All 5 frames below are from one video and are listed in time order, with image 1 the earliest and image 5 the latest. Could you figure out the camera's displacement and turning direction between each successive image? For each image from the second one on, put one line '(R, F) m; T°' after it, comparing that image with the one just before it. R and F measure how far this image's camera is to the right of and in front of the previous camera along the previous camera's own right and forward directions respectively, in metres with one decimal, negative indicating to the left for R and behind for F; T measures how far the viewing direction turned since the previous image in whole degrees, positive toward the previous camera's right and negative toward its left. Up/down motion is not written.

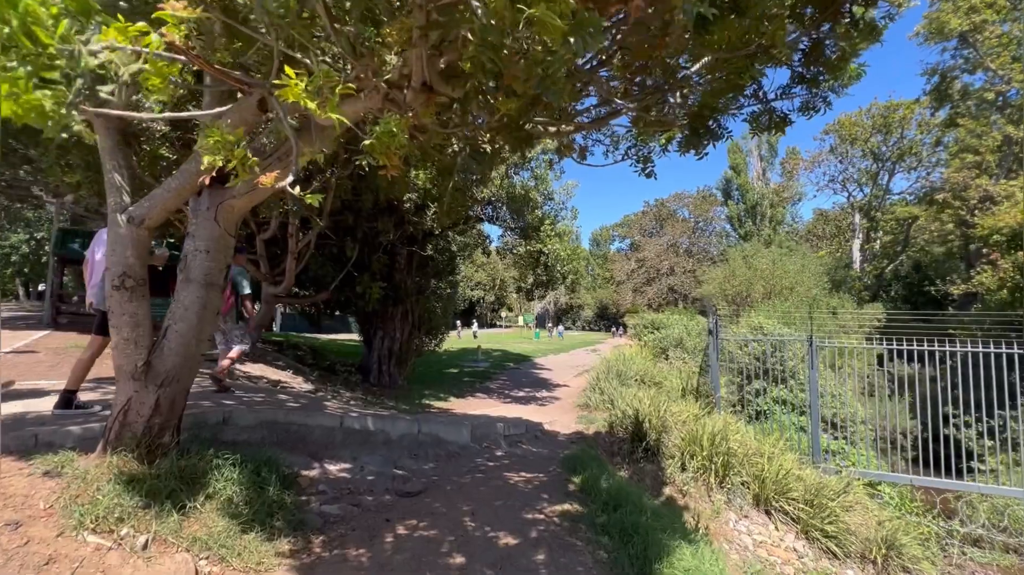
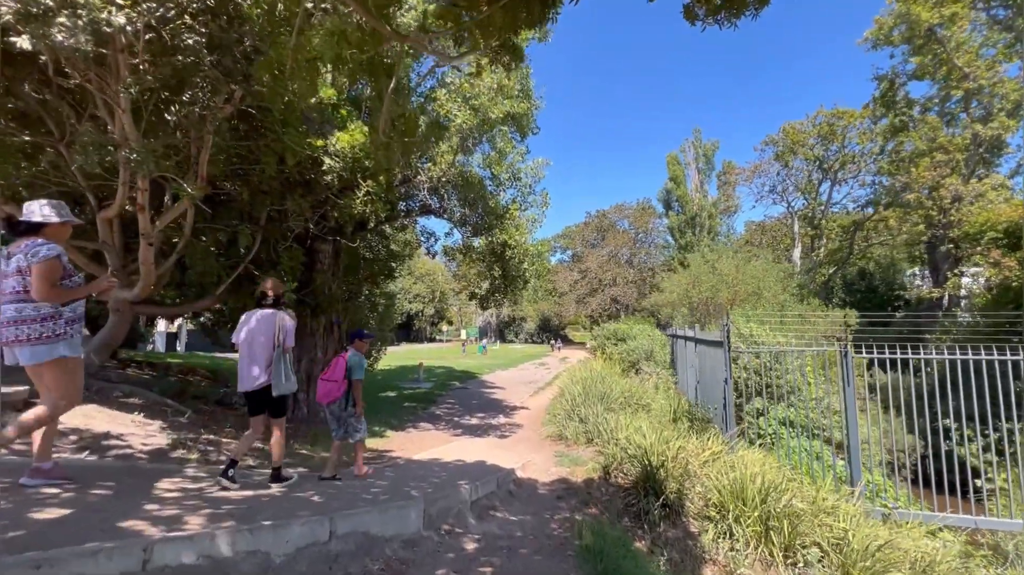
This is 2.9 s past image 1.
(-0.4, +2.5) m; +7°
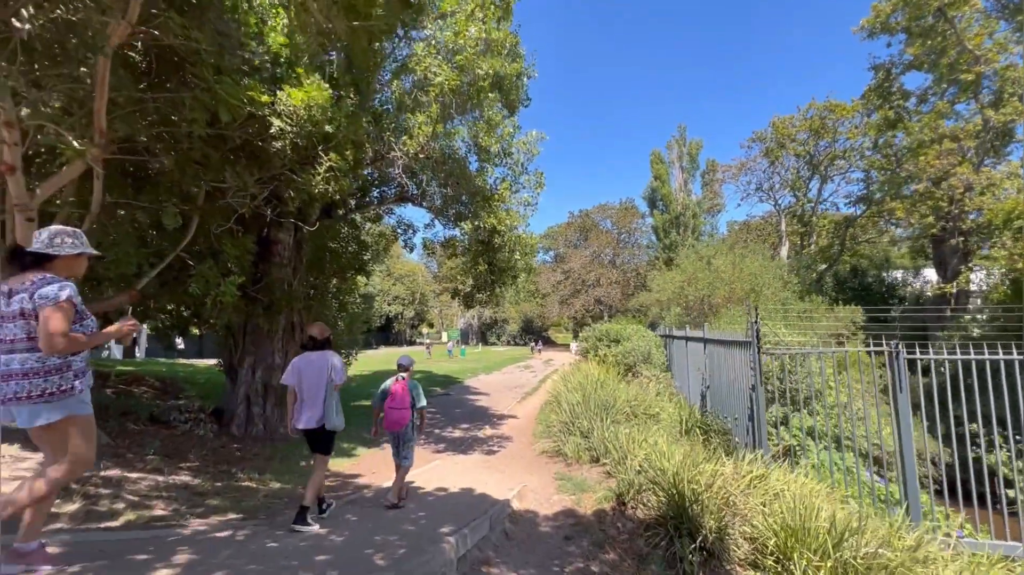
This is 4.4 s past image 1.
(-0.2, +1.4) m; +2°
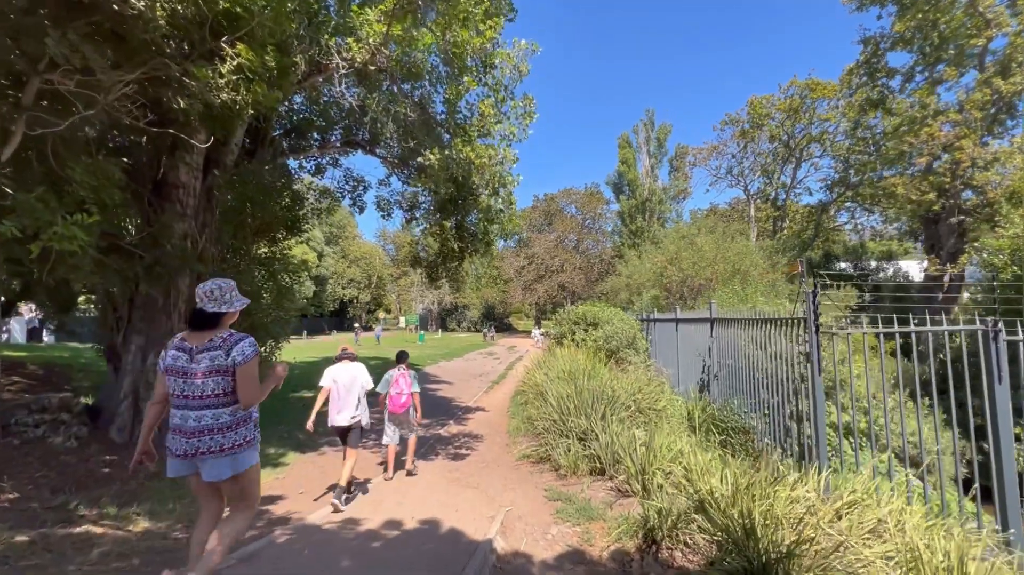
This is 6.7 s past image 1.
(-0.3, +2.0) m; +5°
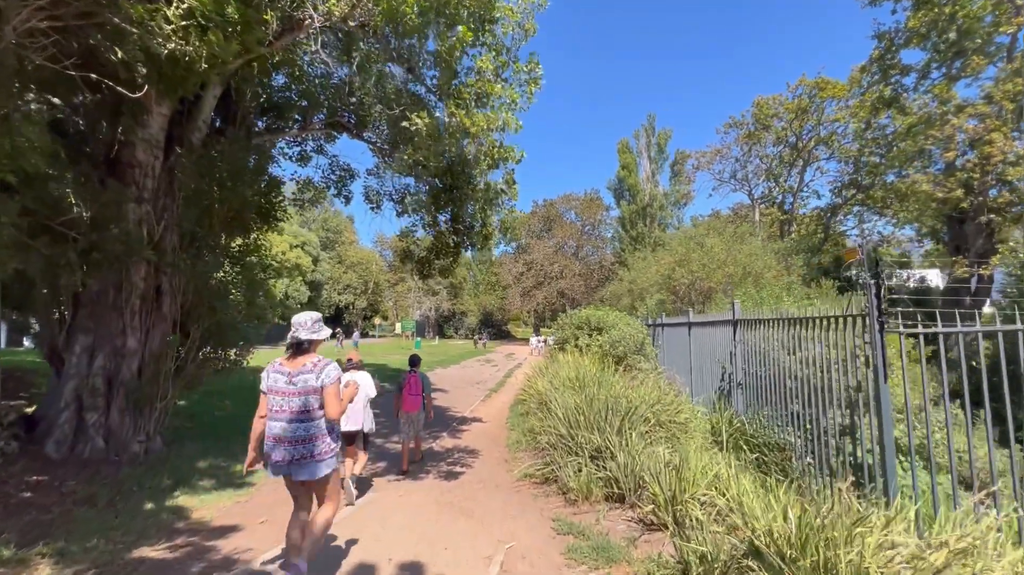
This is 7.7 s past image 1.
(0.0, +0.9) m; 0°
